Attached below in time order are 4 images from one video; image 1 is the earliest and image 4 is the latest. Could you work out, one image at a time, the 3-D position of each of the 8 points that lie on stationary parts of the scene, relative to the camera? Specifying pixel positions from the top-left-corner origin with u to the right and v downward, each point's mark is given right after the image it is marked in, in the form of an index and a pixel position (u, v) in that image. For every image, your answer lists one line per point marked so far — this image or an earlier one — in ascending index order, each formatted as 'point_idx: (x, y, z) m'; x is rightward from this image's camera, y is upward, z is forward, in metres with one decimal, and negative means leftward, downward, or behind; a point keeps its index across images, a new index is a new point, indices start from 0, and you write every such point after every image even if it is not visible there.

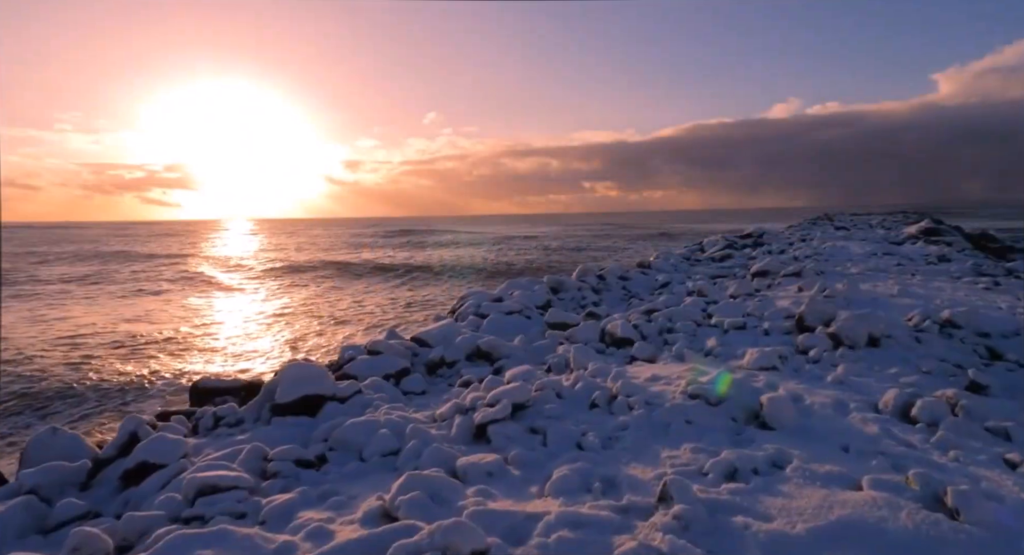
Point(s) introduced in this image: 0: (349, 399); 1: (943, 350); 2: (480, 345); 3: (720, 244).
0: (-1.3, -0.9, +4.9) m
1: (+4.3, -0.7, +6.3) m
2: (-0.3, -0.7, +6.6) m
3: (+5.9, +1.0, +17.6) m
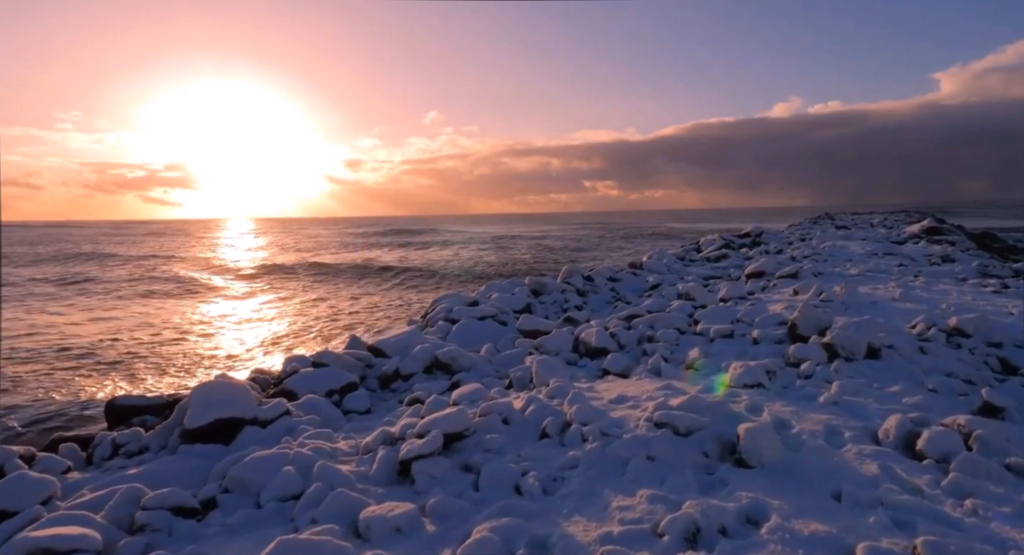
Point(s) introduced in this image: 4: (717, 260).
0: (-1.6, -1.0, +4.3) m
1: (+3.9, -0.8, +5.6) m
2: (-0.7, -0.8, +6.0) m
3: (+5.6, +0.9, +17.0) m
4: (+5.1, +0.4, +15.4) m
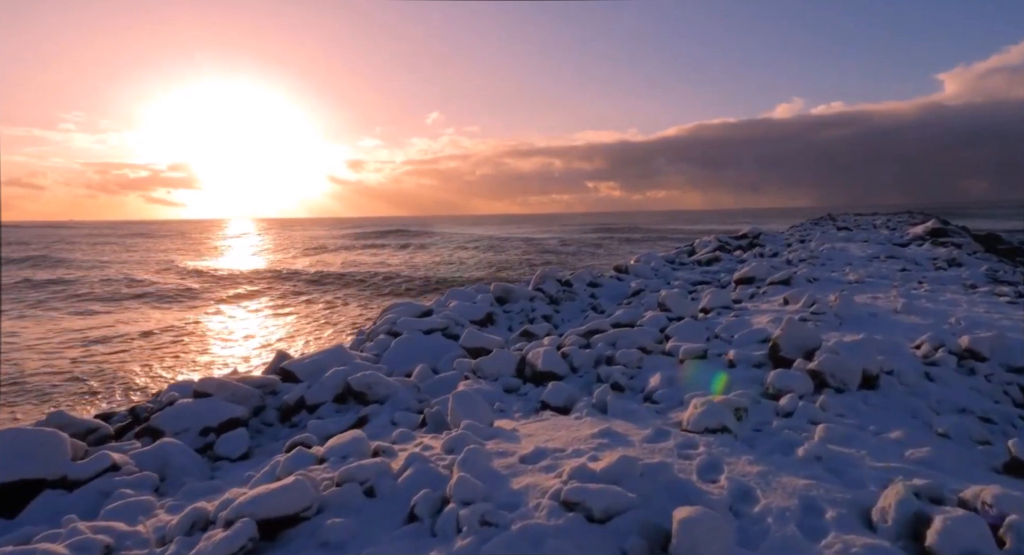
0: (-2.2, -1.1, +3.3) m
1: (+3.3, -0.9, +4.6) m
2: (-1.3, -0.9, +5.0) m
3: (+5.0, +0.8, +16.0) m
4: (+4.5, +0.3, +14.4) m
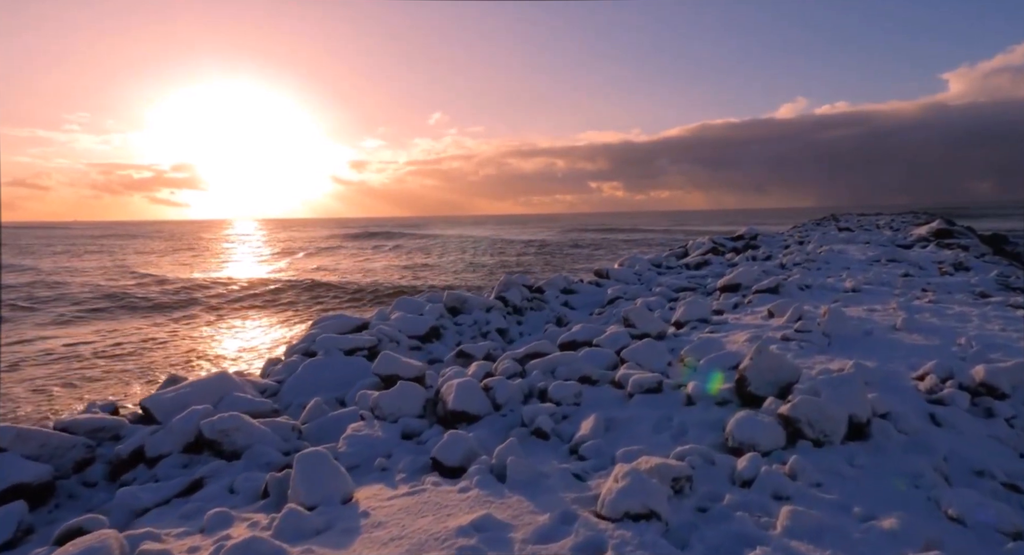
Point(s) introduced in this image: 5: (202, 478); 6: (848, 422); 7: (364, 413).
0: (-2.9, -1.2, +2.2) m
1: (+2.6, -1.0, +3.6) m
2: (-2.0, -1.0, +4.0) m
3: (+4.4, +0.7, +14.9) m
4: (+3.9, +0.2, +13.3) m
5: (-1.8, -1.1, +3.6) m
6: (+1.9, -0.8, +3.6) m
7: (-1.1, -1.0, +4.6) m
